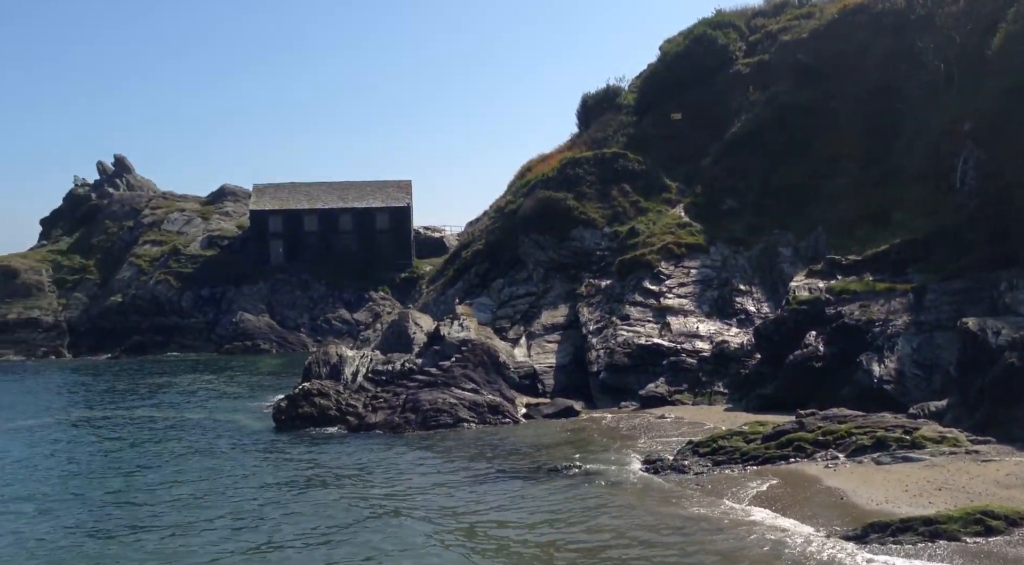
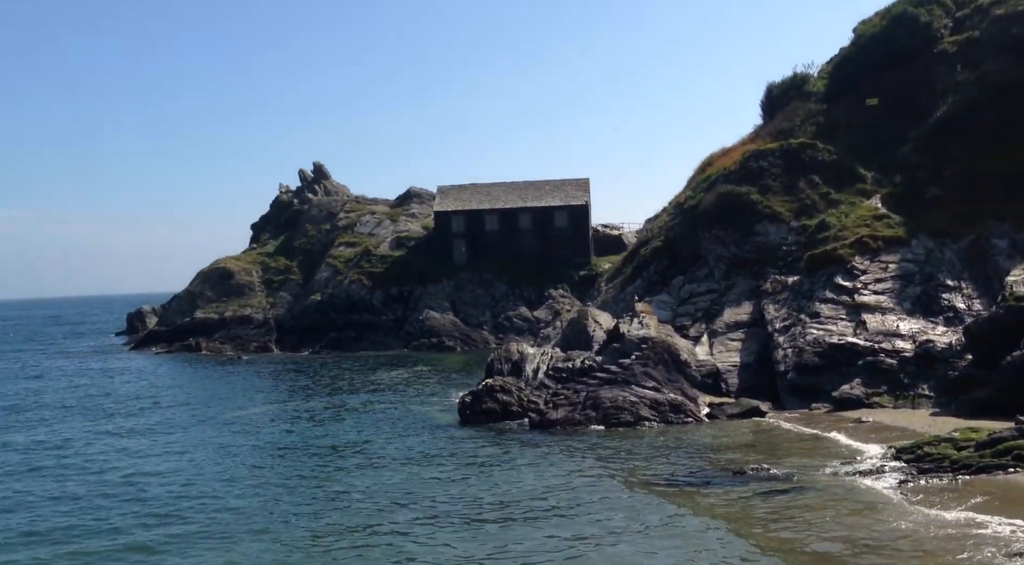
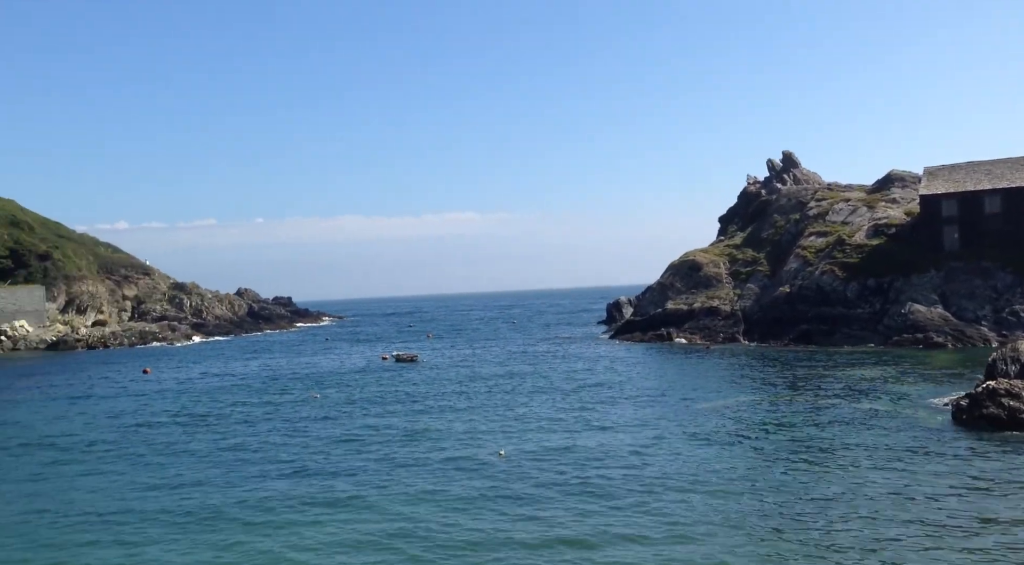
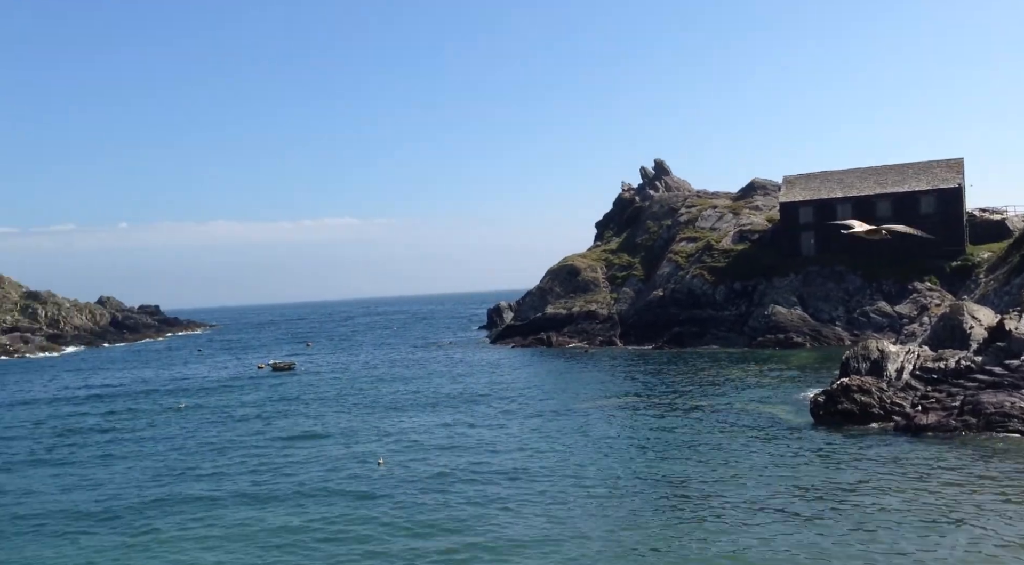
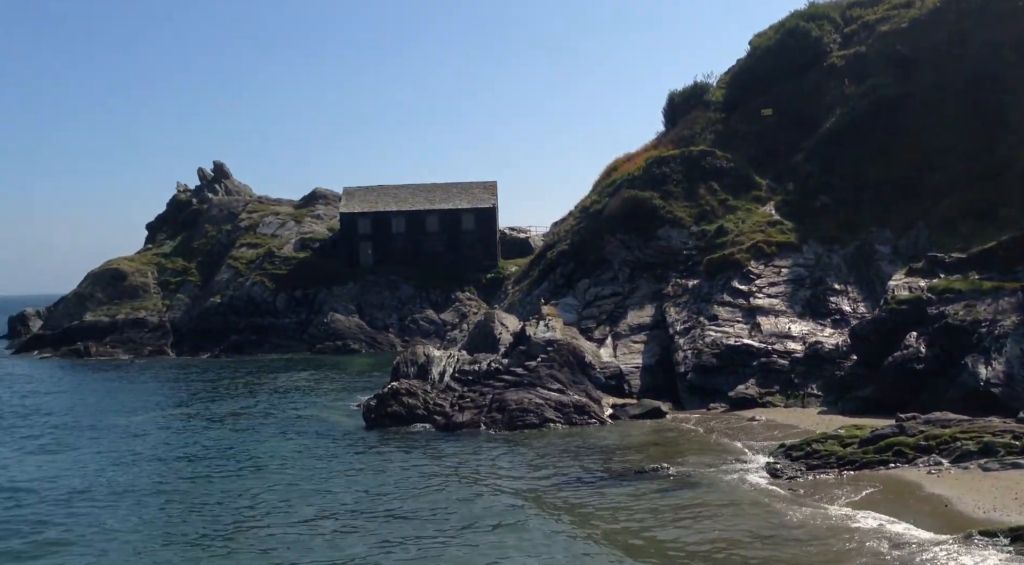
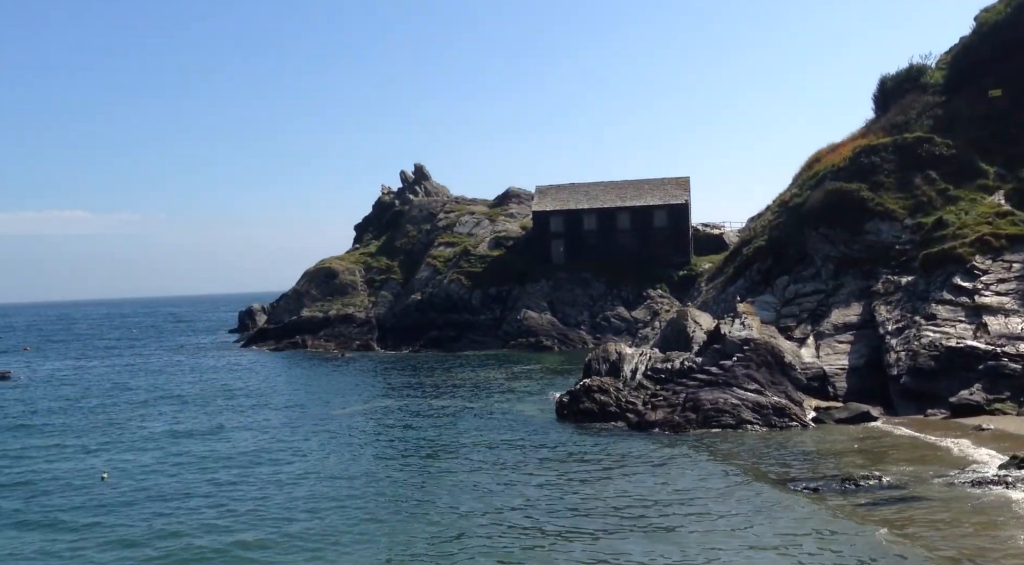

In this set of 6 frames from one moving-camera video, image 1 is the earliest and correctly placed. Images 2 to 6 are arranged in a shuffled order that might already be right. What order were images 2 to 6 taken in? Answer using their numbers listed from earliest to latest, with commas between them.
5, 2, 6, 4, 3
